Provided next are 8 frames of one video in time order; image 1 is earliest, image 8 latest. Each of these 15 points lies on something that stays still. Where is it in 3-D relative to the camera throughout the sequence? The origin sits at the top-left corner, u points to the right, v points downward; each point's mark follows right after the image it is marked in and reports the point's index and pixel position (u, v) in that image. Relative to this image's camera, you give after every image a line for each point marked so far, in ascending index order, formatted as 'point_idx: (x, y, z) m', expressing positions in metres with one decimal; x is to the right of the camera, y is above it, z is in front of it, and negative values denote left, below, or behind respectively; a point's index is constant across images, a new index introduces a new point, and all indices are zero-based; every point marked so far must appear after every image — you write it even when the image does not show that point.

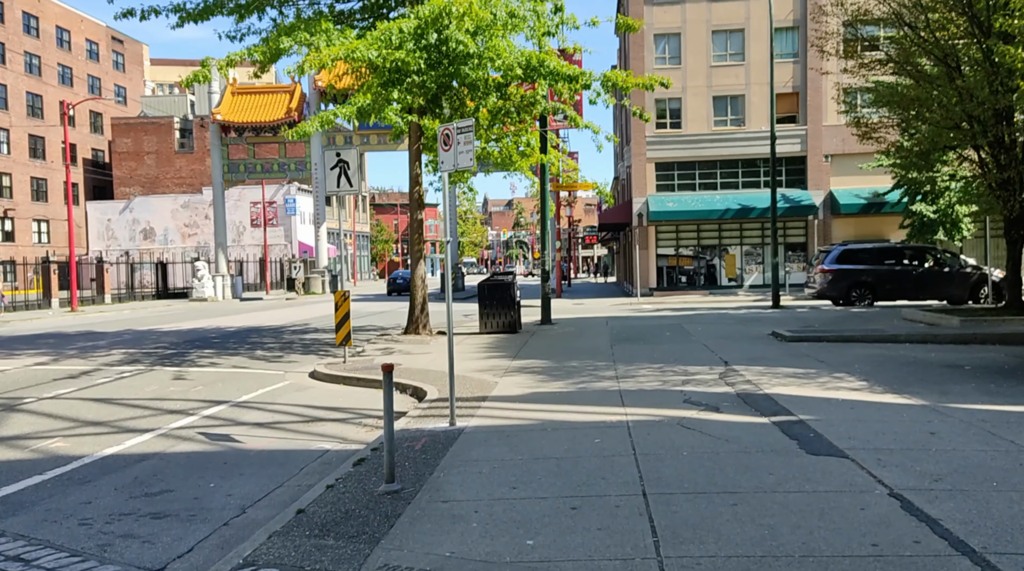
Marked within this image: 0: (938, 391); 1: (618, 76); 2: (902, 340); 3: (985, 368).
0: (+4.6, -1.1, +9.8) m
1: (+1.8, +3.6, +15.7) m
2: (+6.5, -0.9, +15.2) m
3: (+6.1, -1.1, +11.7) m
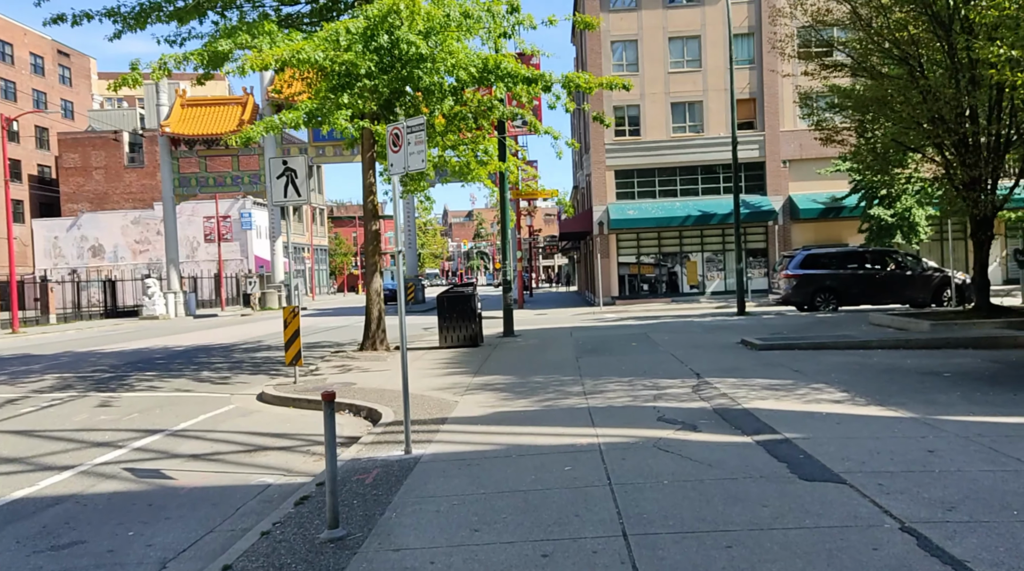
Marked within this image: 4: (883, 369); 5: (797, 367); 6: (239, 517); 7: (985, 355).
0: (+4.2, -1.2, +9.3) m
1: (+1.1, +3.5, +15.1) m
2: (+5.9, -1.0, +14.8) m
3: (+5.6, -1.1, +11.3) m
4: (+4.9, -1.1, +12.0) m
5: (+3.9, -1.1, +12.4) m
6: (-1.9, -1.6, +6.4) m
7: (+7.0, -1.0, +13.3) m
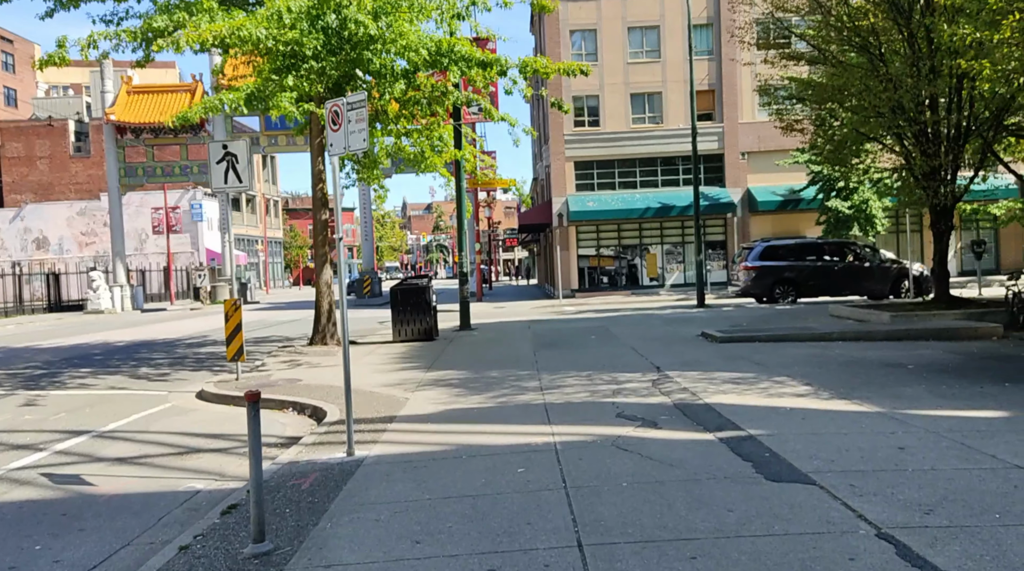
0: (+3.7, -1.1, +9.0) m
1: (+0.4, +3.6, +14.6) m
2: (+5.2, -0.8, +14.6) m
3: (+5.1, -1.0, +11.0) m
4: (+4.3, -1.0, +11.8) m
5: (+3.3, -1.0, +12.1) m
6: (-2.3, -1.6, +5.8) m
7: (+6.3, -0.9, +13.2) m
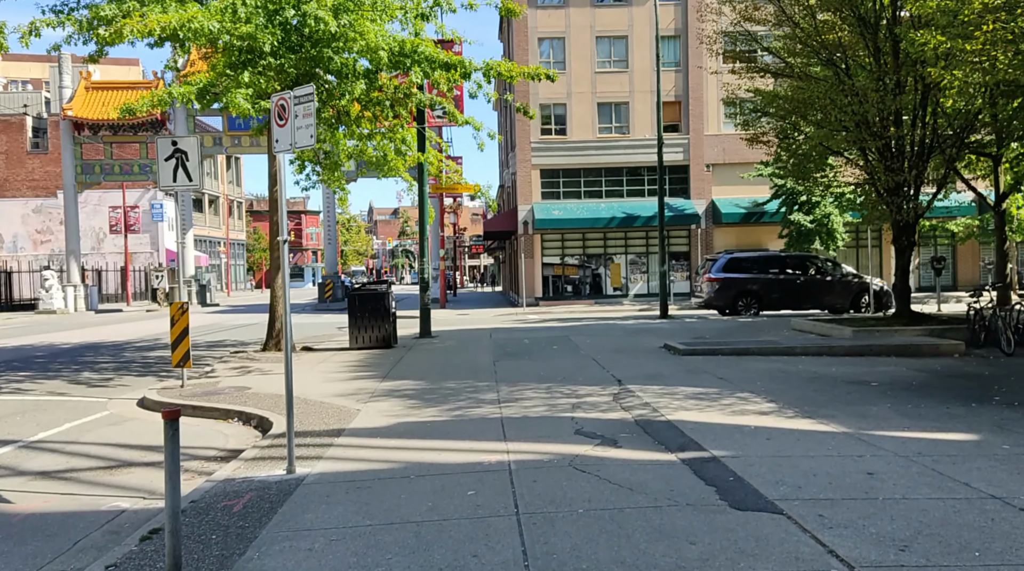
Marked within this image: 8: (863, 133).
0: (+3.3, -1.2, +8.7) m
1: (-0.2, +3.5, +14.3) m
2: (+4.5, -1.1, +14.4) m
3: (+4.6, -1.2, +10.8) m
4: (+3.8, -1.2, +11.5) m
5: (+2.7, -1.2, +11.9) m
6: (-2.6, -1.6, +5.3) m
7: (+5.7, -1.1, +13.0) m
8: (+6.5, +2.8, +16.6) m
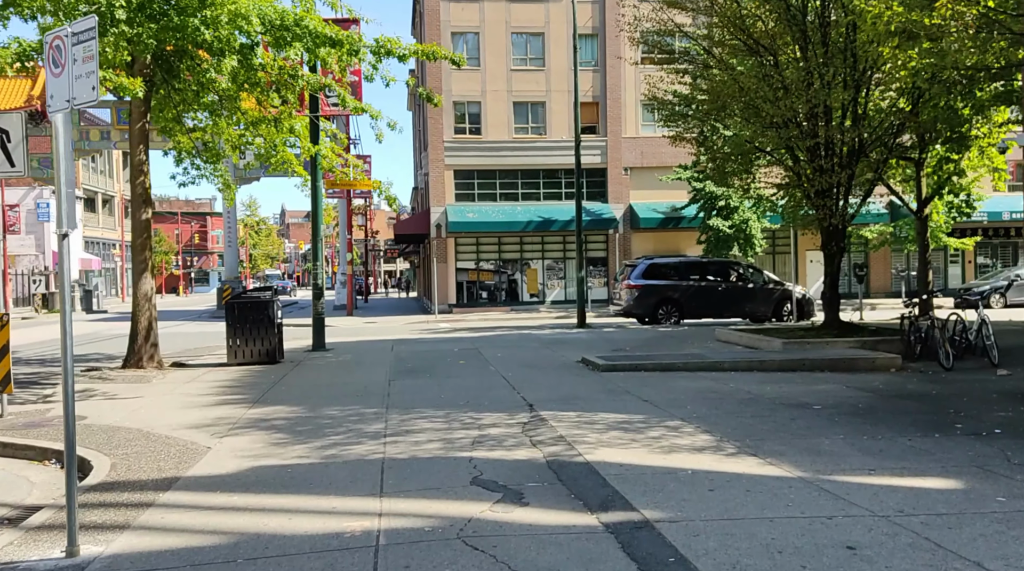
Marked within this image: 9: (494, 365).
0: (+2.4, -1.3, +7.3) m
1: (-1.6, +3.4, +12.6) m
2: (+3.1, -1.2, +13.1) m
3: (+3.4, -1.3, +9.6) m
4: (+2.6, -1.3, +10.2) m
5: (+1.5, -1.3, +10.4) m
6: (-3.2, -1.6, +3.4) m
7: (+4.4, -1.2, +11.8) m
8: (+4.9, +2.7, +15.5) m
9: (-0.3, -1.2, +13.8) m
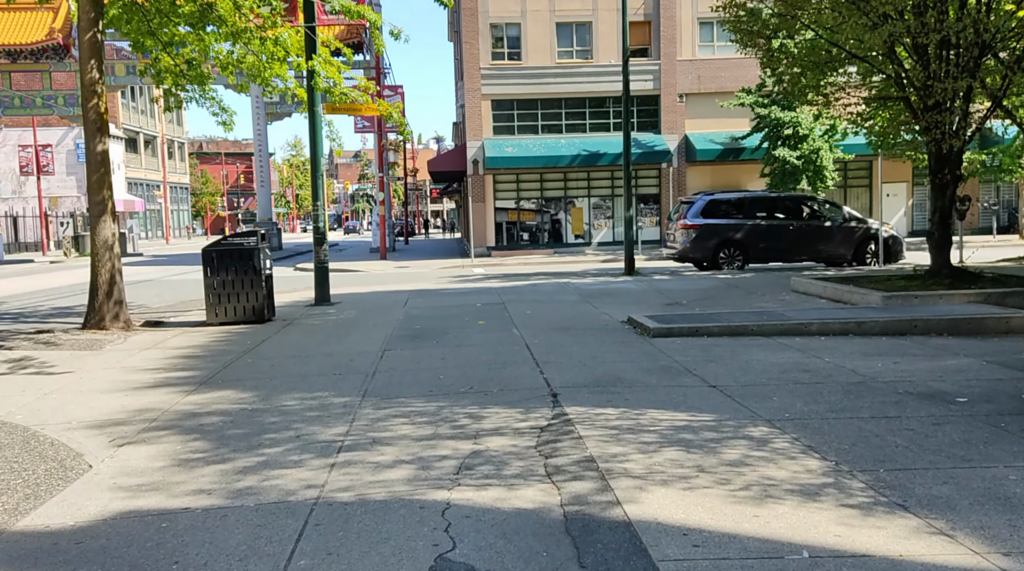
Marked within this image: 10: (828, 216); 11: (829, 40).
0: (+2.4, -1.0, +4.6) m
1: (-1.3, +4.0, +9.7) m
2: (+3.4, -0.5, +10.2) m
3: (+3.6, -0.9, +6.7) m
4: (+2.7, -0.8, +7.4) m
5: (+1.7, -0.8, +7.7) m
6: (-3.4, -1.6, +1.0) m
7: (+4.7, -0.7, +9.0) m
8: (+5.3, +3.5, +12.3) m
9: (+0.1, -0.5, +11.1) m
10: (+6.7, +1.4, +18.9) m
11: (+4.7, +3.7, +13.5) m
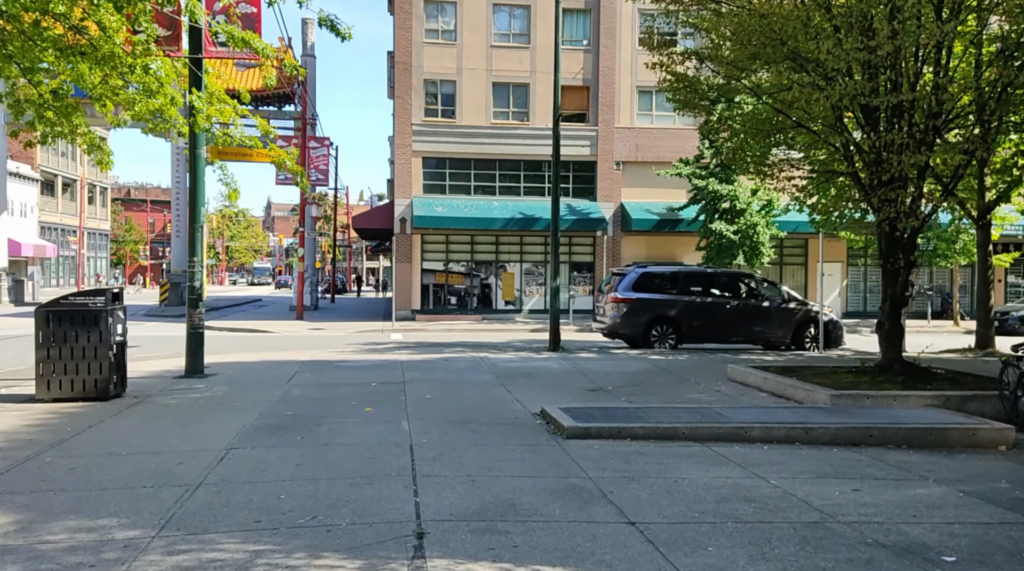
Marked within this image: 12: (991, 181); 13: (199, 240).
0: (+1.7, -1.6, +2.9) m
1: (-2.2, +3.3, +8.1) m
2: (+2.3, -1.5, +8.6) m
3: (+2.7, -1.6, +5.1) m
4: (+1.8, -1.5, +5.7) m
5: (+0.8, -1.5, +6.0) m
6: (-3.8, -1.7, -1.1) m
7: (+3.6, -1.6, +7.4) m
8: (+4.2, +2.3, +11.1) m
9: (-1.1, -1.4, +9.3) m
10: (+5.0, -0.2, +17.6) m
11: (+3.5, +2.5, +12.3) m
12: (+9.0, +2.0, +17.1) m
13: (-4.4, +0.6, +12.9) m
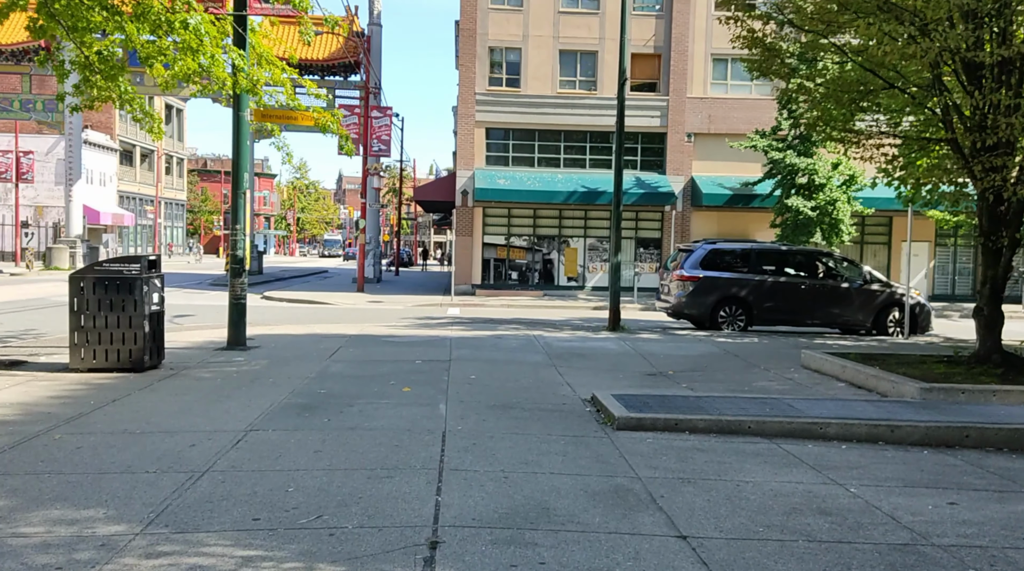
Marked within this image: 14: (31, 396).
0: (+1.6, -1.5, +2.0) m
1: (-1.8, +3.5, +7.4) m
2: (+2.7, -1.3, +7.7) m
3: (+2.8, -1.5, +4.2) m
4: (+2.0, -1.4, +4.9) m
5: (+1.0, -1.3, +5.1) m
6: (-4.2, -1.6, -1.5) m
7: (+3.9, -1.4, +6.4) m
8: (+4.8, +2.6, +9.9) m
9: (-0.6, -1.1, +8.6) m
10: (+6.1, +0.1, +16.4) m
11: (+4.3, +2.7, +11.1) m
12: (+10.1, +2.3, +15.5) m
13: (-3.6, +1.1, +12.4) m
14: (-4.6, -1.0, +8.5) m
